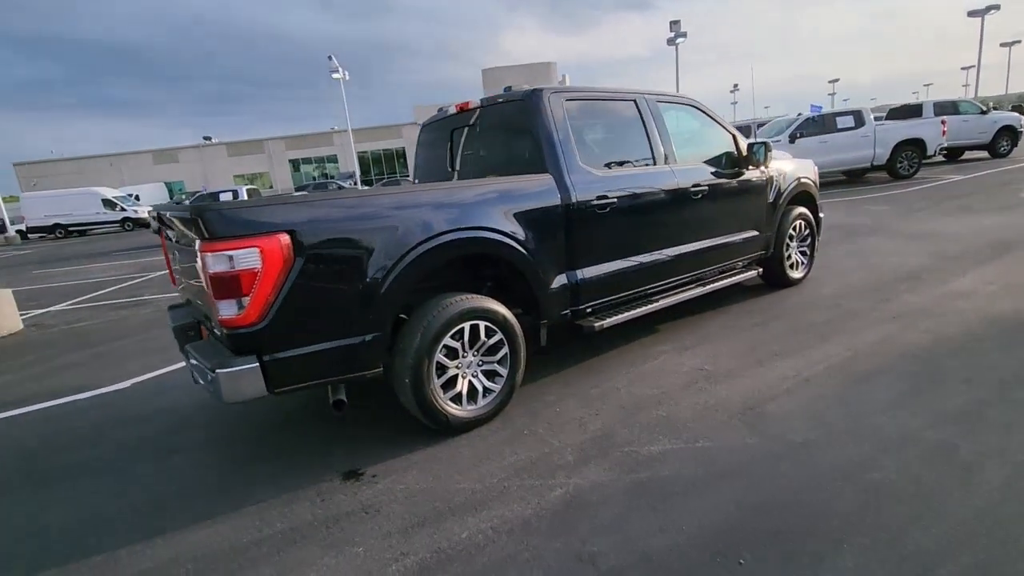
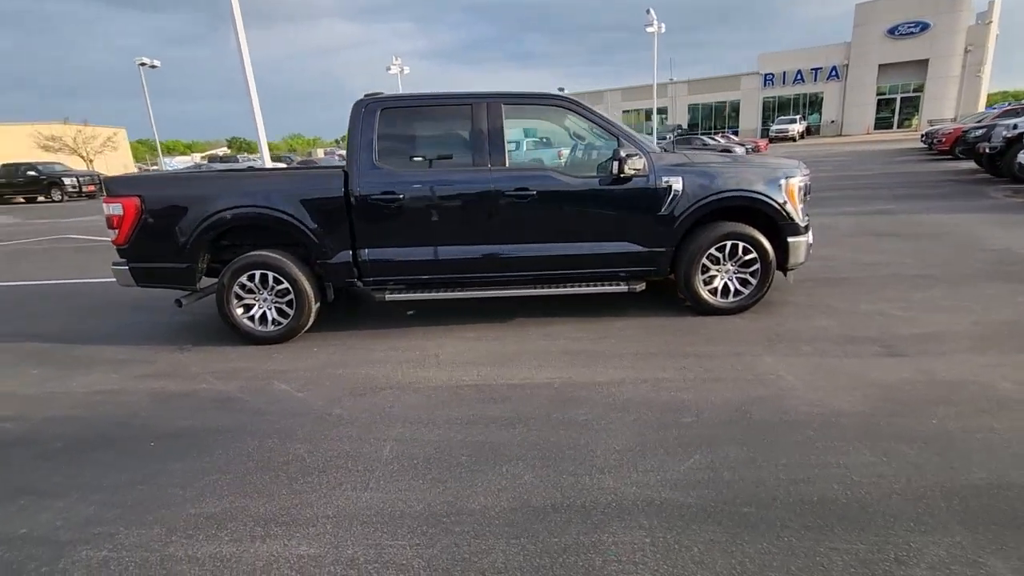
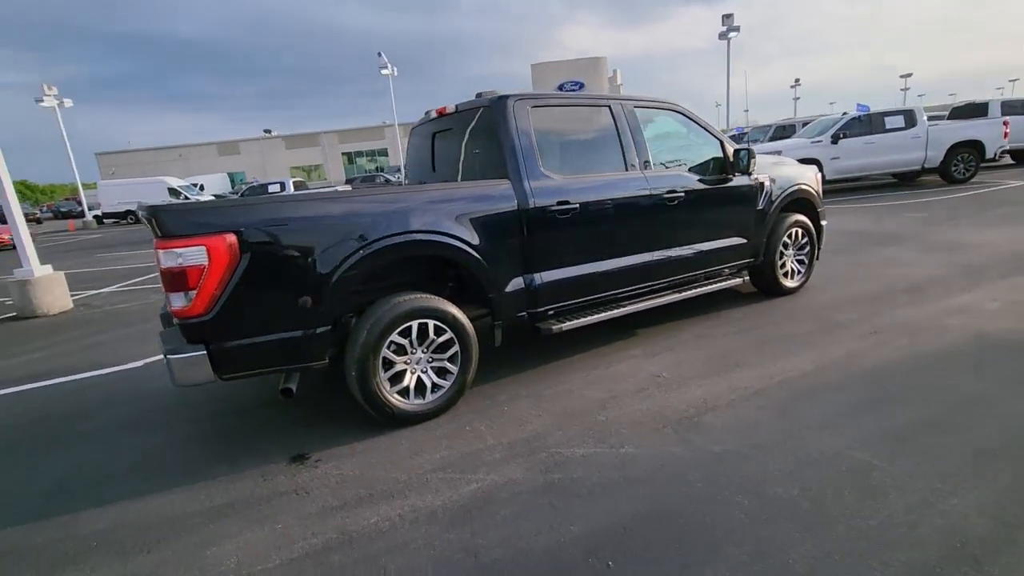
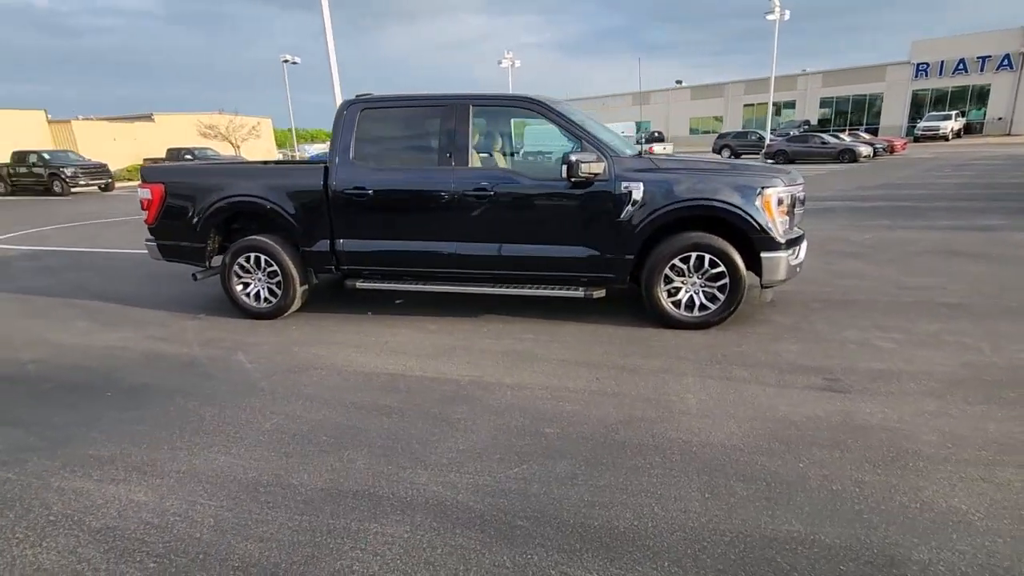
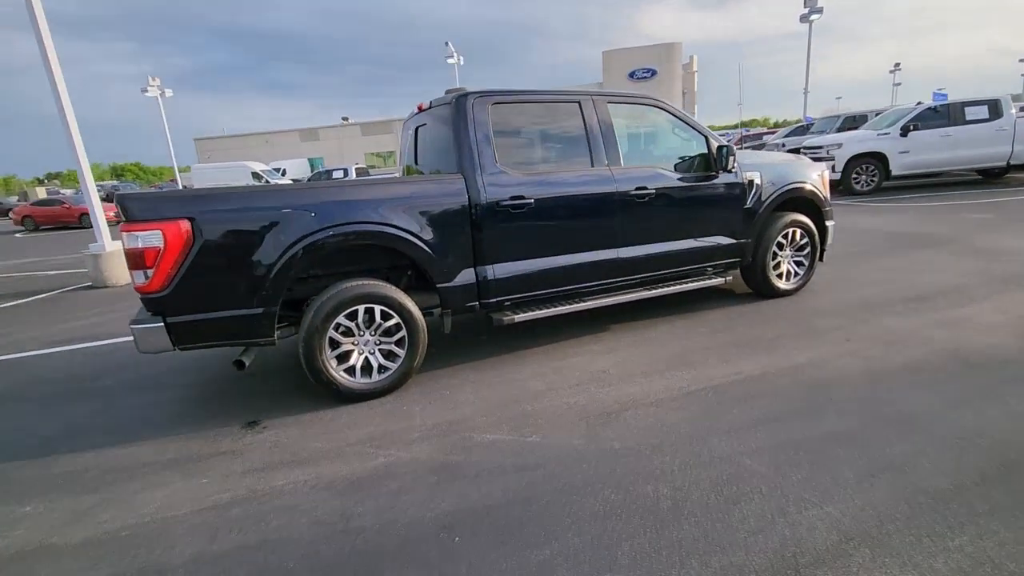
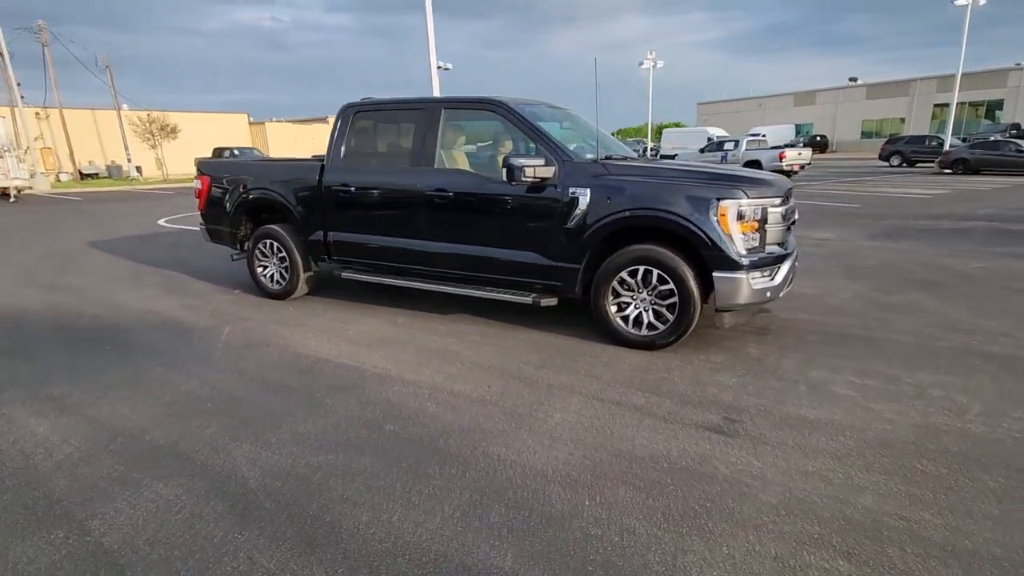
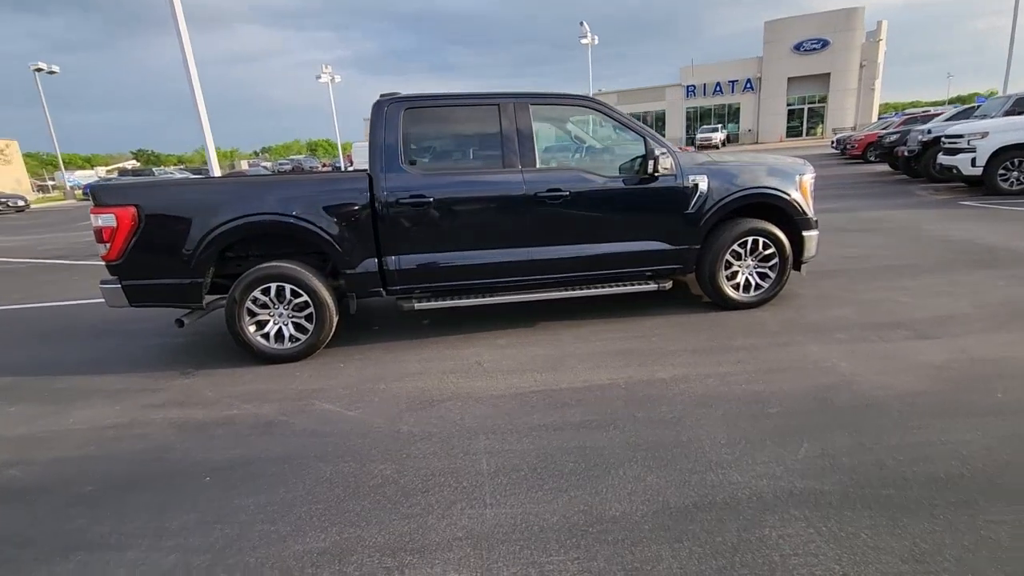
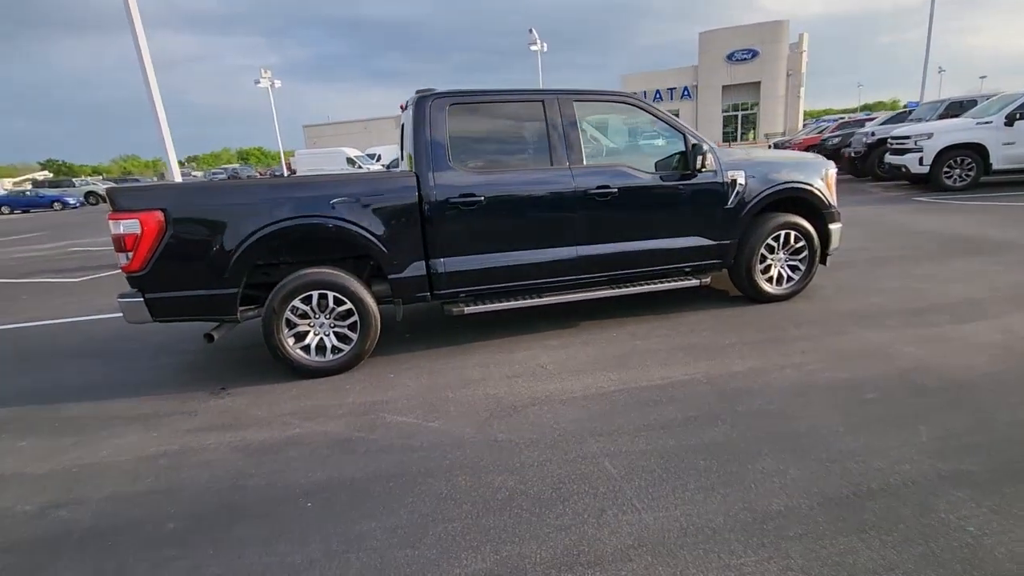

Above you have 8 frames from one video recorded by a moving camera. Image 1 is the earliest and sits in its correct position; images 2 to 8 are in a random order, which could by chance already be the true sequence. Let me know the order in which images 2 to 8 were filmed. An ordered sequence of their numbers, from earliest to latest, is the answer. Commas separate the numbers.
3, 5, 8, 7, 2, 4, 6
